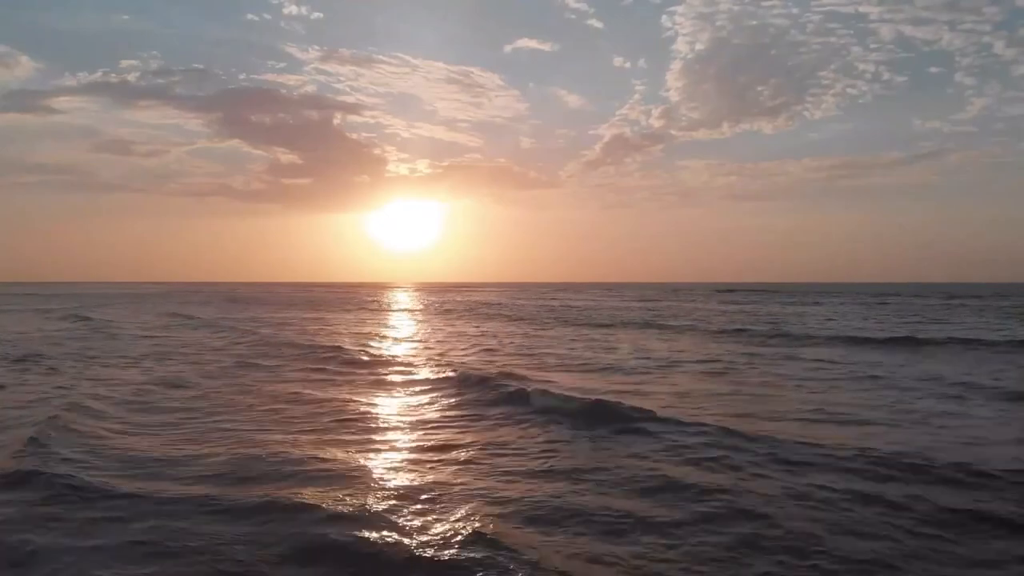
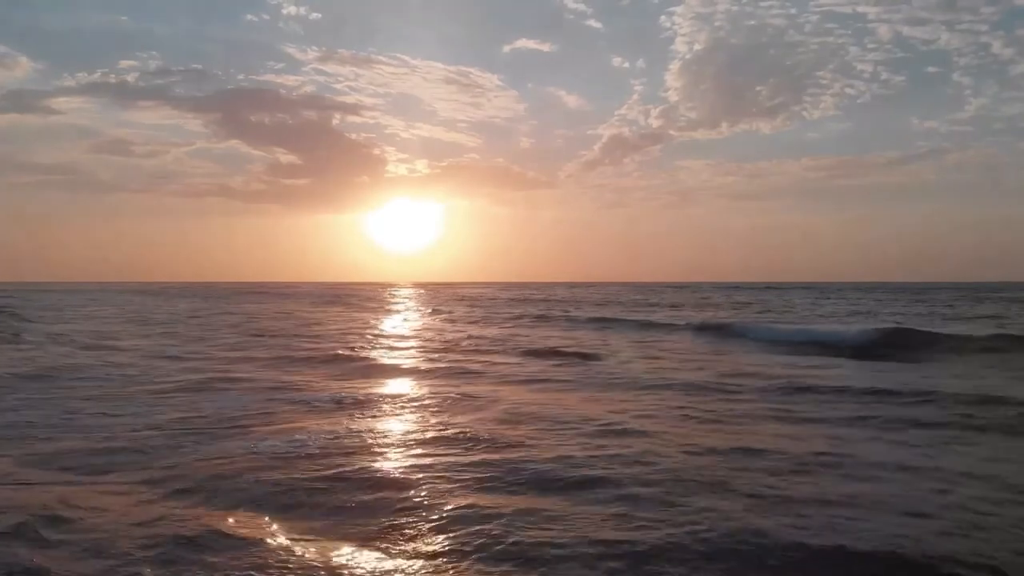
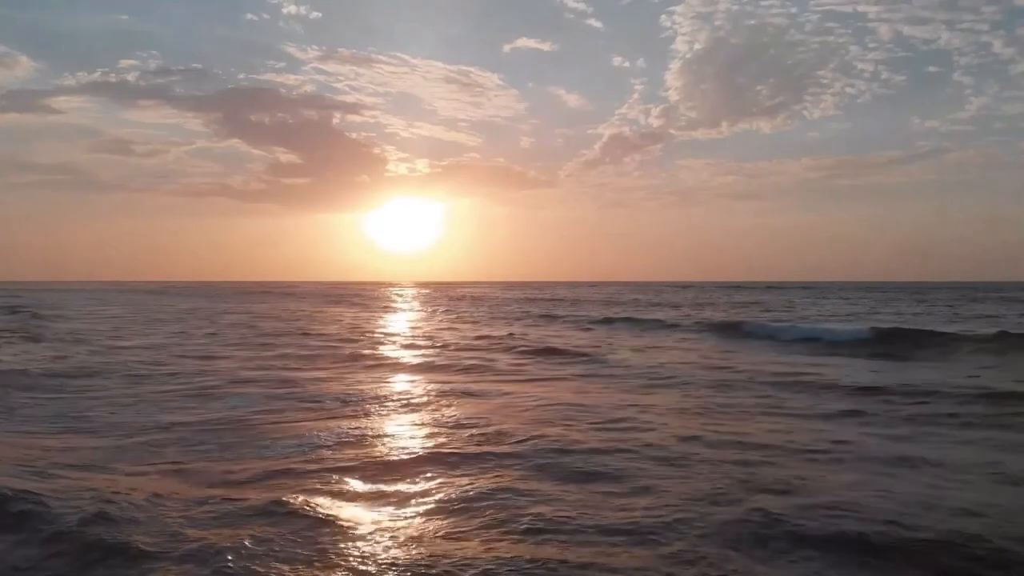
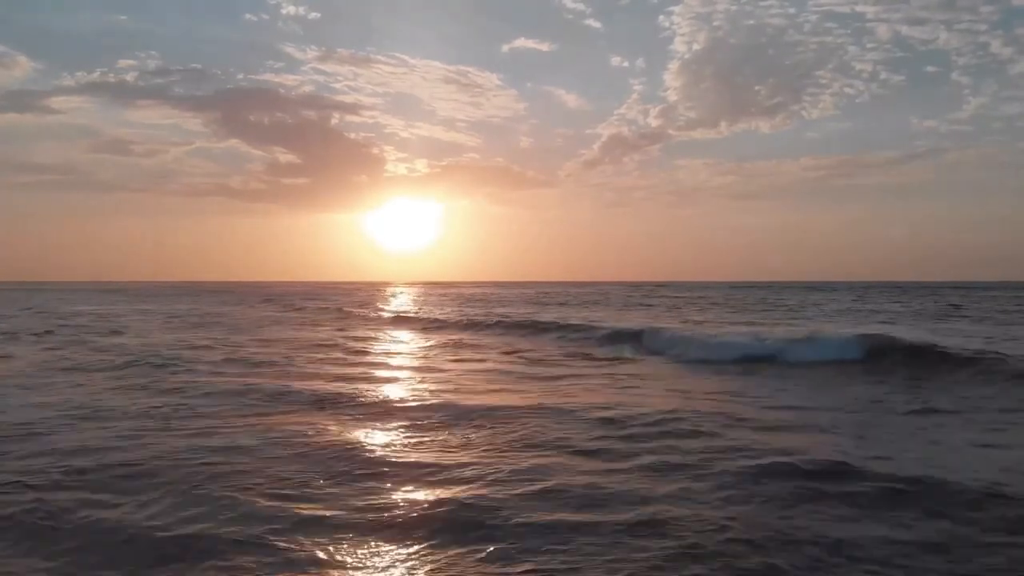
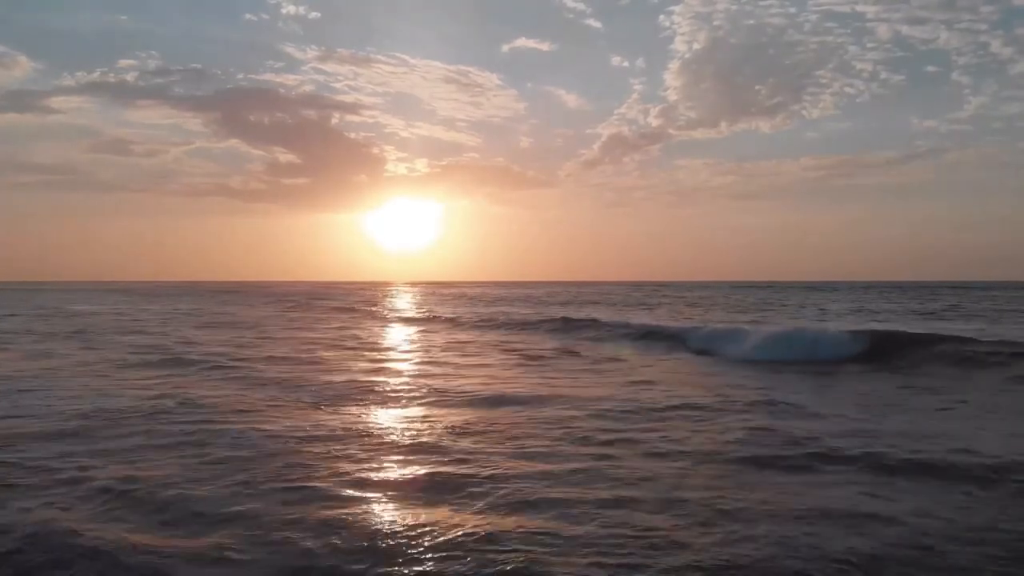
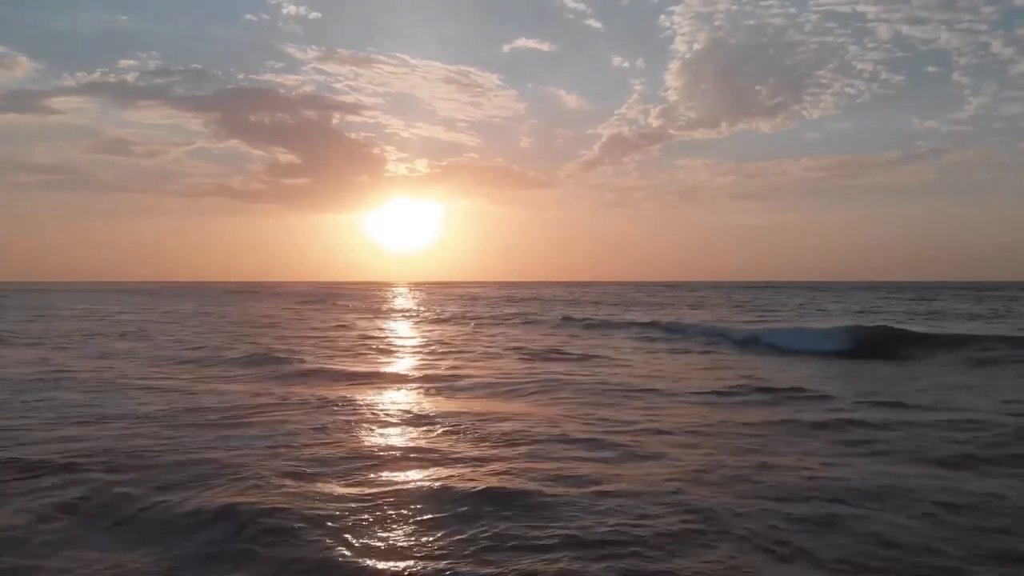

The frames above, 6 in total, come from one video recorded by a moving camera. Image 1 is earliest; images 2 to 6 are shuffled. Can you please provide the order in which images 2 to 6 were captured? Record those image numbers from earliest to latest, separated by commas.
3, 2, 6, 5, 4
